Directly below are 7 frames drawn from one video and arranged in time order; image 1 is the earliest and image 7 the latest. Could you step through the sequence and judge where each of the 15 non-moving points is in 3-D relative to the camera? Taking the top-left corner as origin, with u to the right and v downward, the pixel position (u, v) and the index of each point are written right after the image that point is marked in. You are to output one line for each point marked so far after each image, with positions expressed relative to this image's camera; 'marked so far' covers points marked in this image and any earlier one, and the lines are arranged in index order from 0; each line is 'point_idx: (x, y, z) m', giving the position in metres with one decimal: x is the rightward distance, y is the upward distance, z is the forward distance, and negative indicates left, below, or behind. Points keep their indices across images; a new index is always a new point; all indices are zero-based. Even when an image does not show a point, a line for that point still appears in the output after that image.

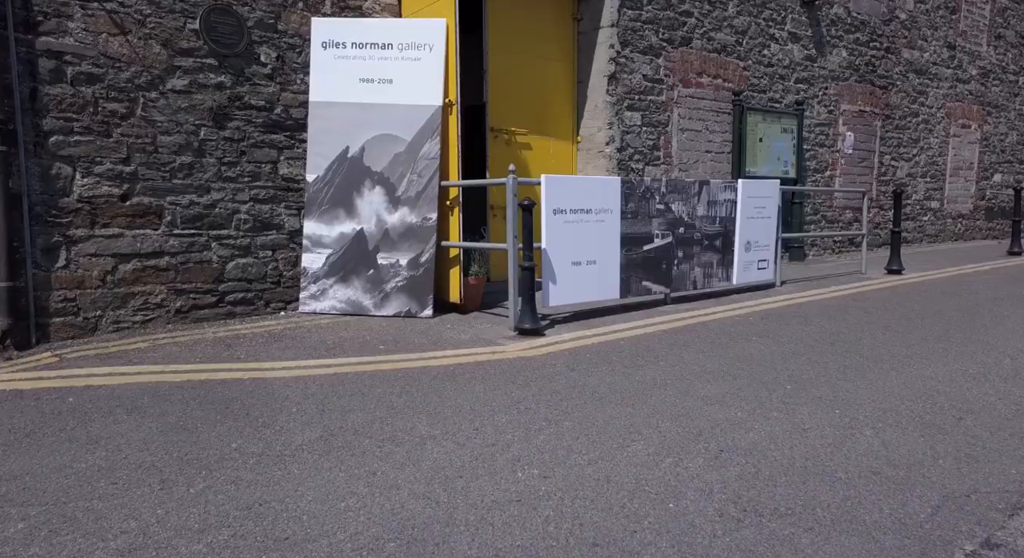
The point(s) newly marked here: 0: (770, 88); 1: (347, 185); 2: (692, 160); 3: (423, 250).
0: (+3.9, +2.9, +11.5) m
1: (-1.5, +0.9, +7.0) m
2: (+2.5, +1.6, +10.5) m
3: (-0.8, +0.3, +7.0) m
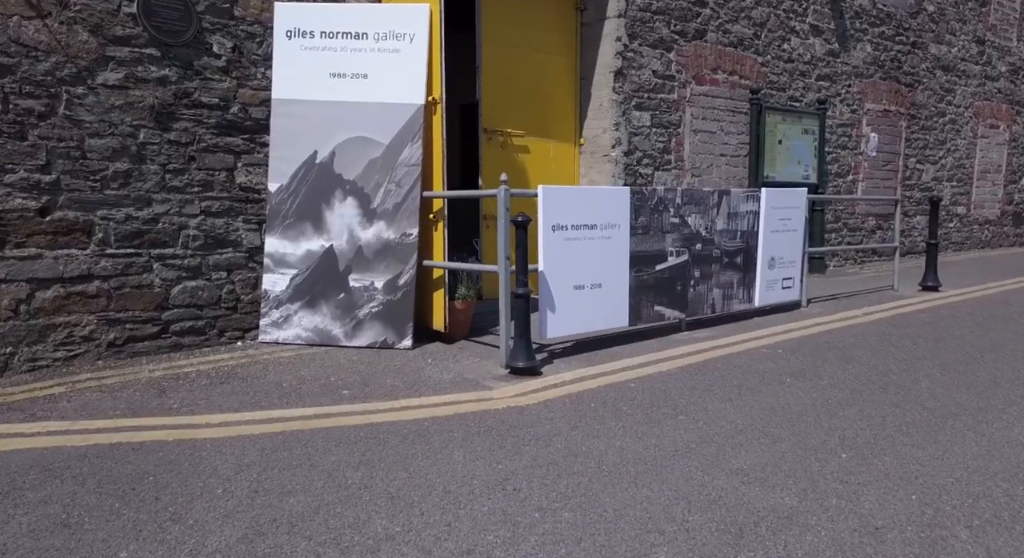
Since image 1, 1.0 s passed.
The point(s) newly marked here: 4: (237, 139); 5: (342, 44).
0: (+3.8, +2.7, +10.6) m
1: (-1.6, +0.7, +6.1) m
2: (+2.4, +1.4, +9.6) m
3: (-0.9, +0.1, +6.1) m
4: (-2.1, +1.1, +6.0) m
5: (-1.4, +1.9, +6.1) m
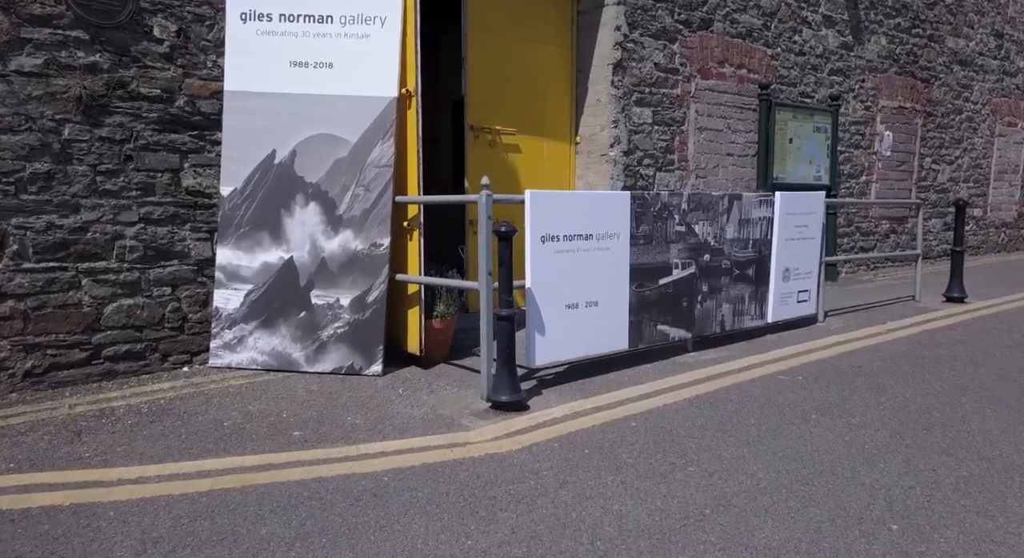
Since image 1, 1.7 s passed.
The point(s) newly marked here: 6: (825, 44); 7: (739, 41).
0: (+3.7, +2.6, +9.9) m
1: (-1.7, +0.6, +5.4) m
2: (+2.3, +1.3, +8.9) m
3: (-1.0, -0.1, +5.3) m
4: (-2.2, +1.0, +5.3) m
5: (-1.5, +1.8, +5.4) m
6: (+4.1, +3.1, +10.2) m
7: (+2.7, +2.8, +9.0) m
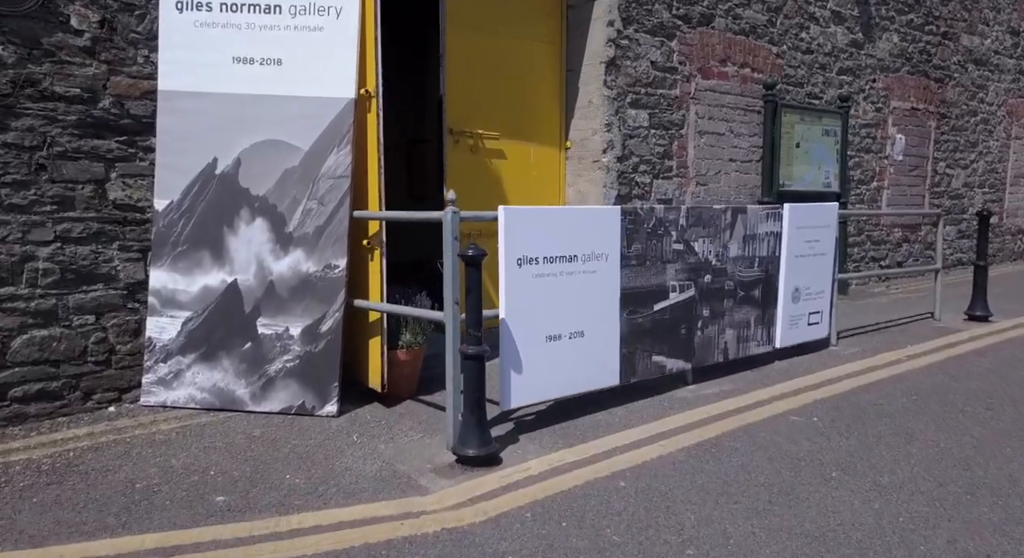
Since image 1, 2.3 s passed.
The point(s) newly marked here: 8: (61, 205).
0: (+3.6, +2.4, +9.2) m
1: (-1.8, +0.4, +4.7) m
2: (+2.1, +1.1, +8.2) m
3: (-1.1, -0.2, +4.7) m
4: (-2.4, +0.8, +4.6) m
5: (-1.6, +1.6, +4.7) m
6: (+4.0, +2.9, +9.5) m
7: (+2.5, +2.6, +8.4) m
8: (-2.6, +0.4, +4.4) m
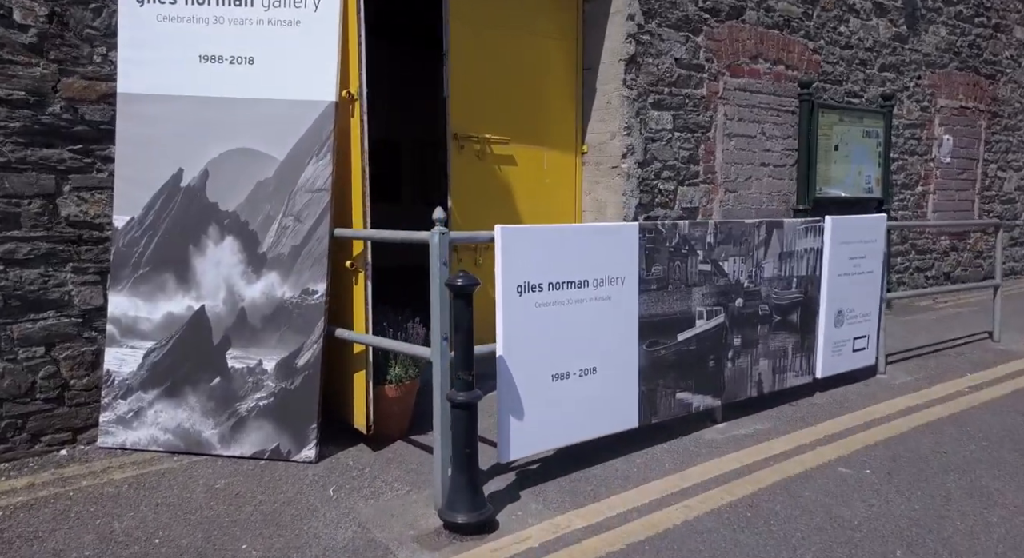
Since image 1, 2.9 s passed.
0: (+3.7, +2.2, +8.5) m
1: (-1.8, +0.2, +4.2) m
2: (+2.3, +1.0, +7.6) m
3: (-1.1, -0.4, +4.1) m
4: (-2.4, +0.7, +4.1) m
5: (-1.6, +1.4, +4.2) m
6: (+4.1, +2.8, +8.8) m
7: (+2.6, +2.5, +7.7) m
8: (-2.6, +0.3, +3.9) m
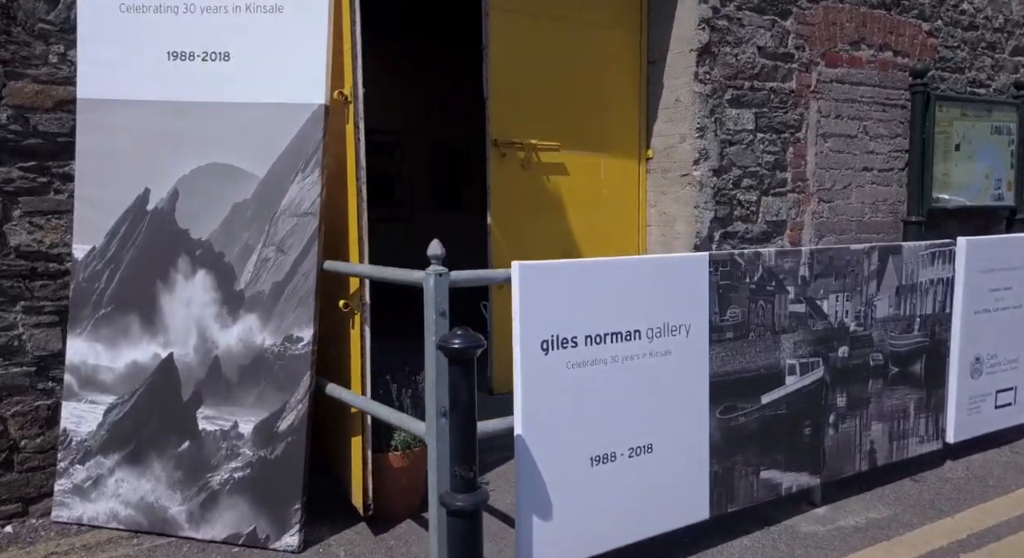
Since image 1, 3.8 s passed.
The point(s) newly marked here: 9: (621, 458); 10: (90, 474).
0: (+4.3, +2.0, +7.2) m
1: (-1.7, +0.1, +3.5) m
2: (+2.7, +0.8, +6.4) m
3: (-1.0, -0.6, +3.3) m
4: (-2.2, +0.5, +3.4) m
5: (-1.4, +1.3, +3.5) m
6: (+4.7, +2.6, +7.5) m
7: (+3.1, +2.3, +6.5) m
8: (-2.4, +0.1, +3.3) m
9: (+0.4, -0.7, +2.9) m
10: (-1.9, -0.9, +3.5) m
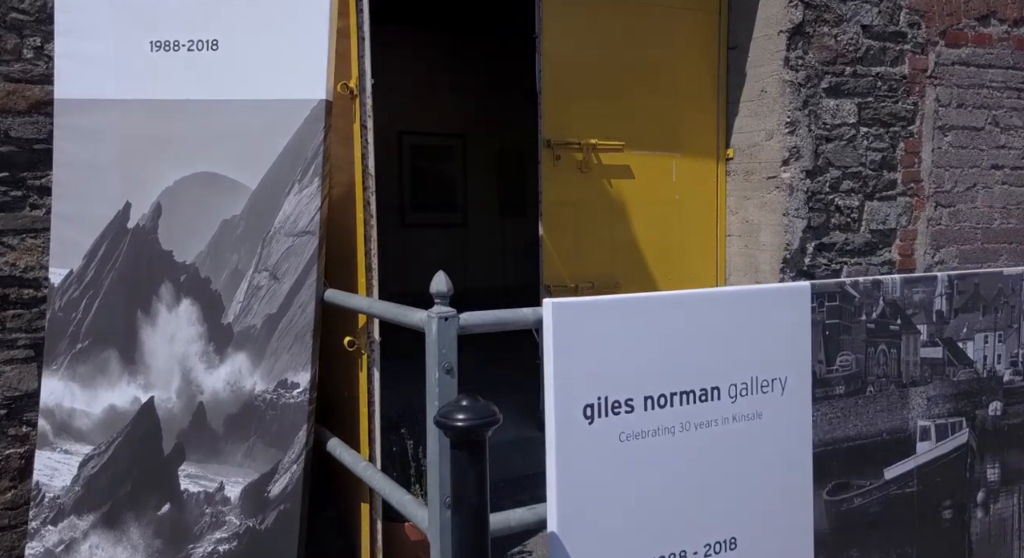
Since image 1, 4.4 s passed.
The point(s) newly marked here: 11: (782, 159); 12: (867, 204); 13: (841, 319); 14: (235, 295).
0: (+4.8, +1.9, +6.1) m
1: (-1.5, -0.1, +3.0) m
2: (+3.2, +0.7, +5.4) m
3: (-0.8, -0.7, +2.7) m
4: (-2.1, +0.4, +3.0) m
5: (-1.3, +1.1, +2.9) m
6: (+5.3, +2.4, +6.3) m
7: (+3.6, +2.1, +5.5) m
8: (-2.3, 0.0, +2.8) m
9: (+0.5, -0.8, +2.2) m
10: (-1.7, -1.0, +3.0) m
11: (+1.7, +0.8, +4.8) m
12: (+2.4, +0.5, +5.1) m
13: (+1.0, -0.1, +2.4) m
14: (-1.0, -0.1, +2.8) m
